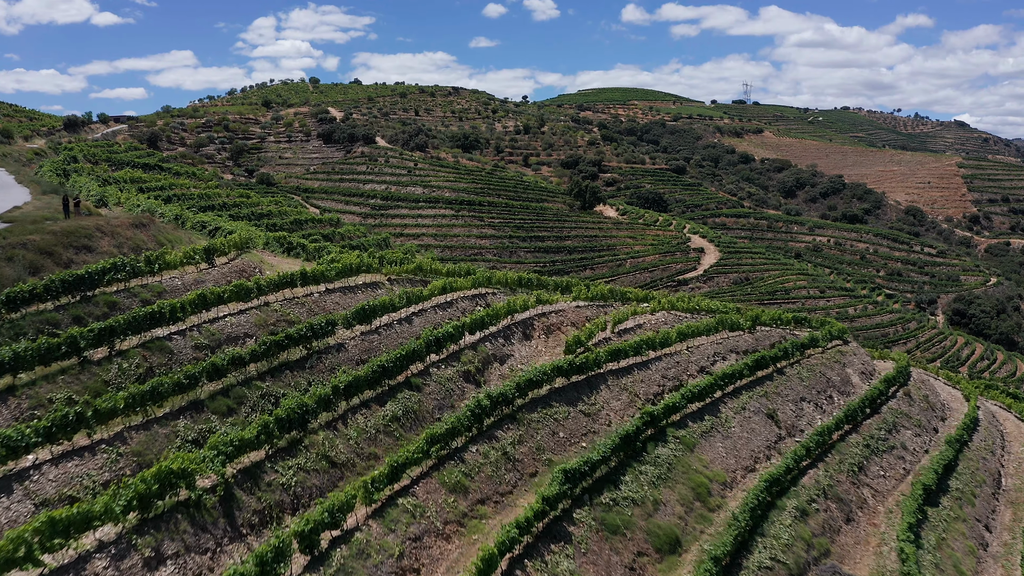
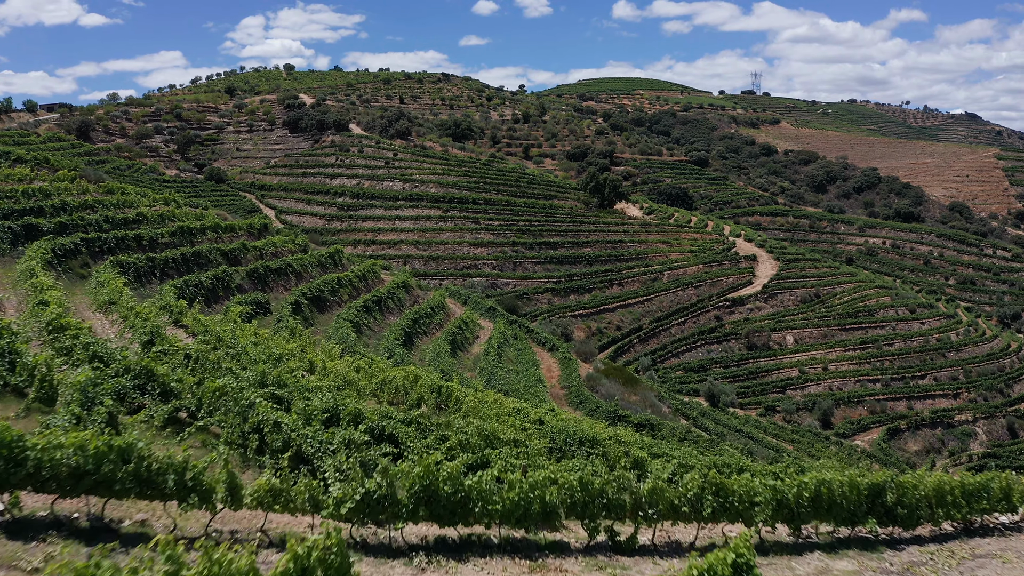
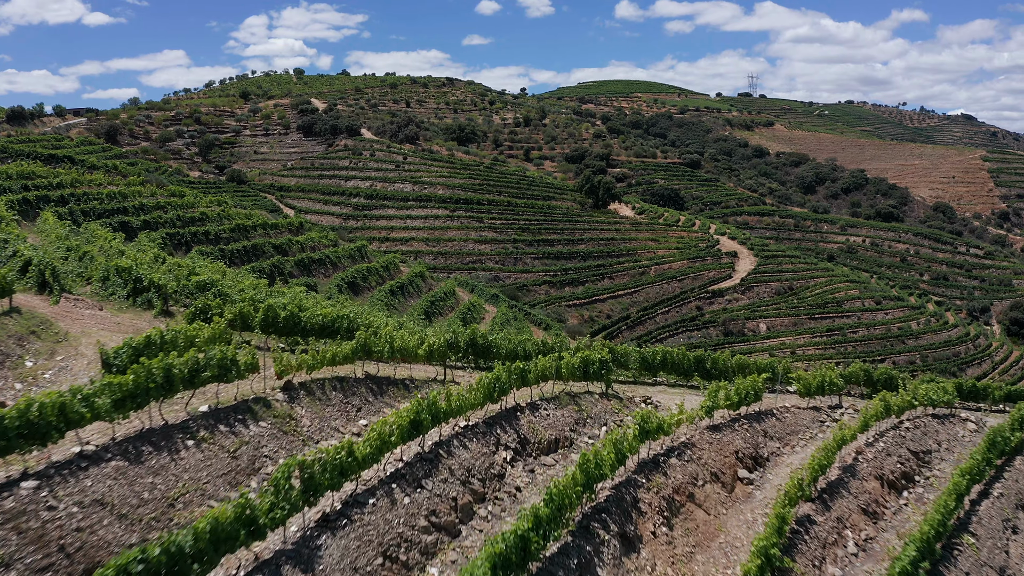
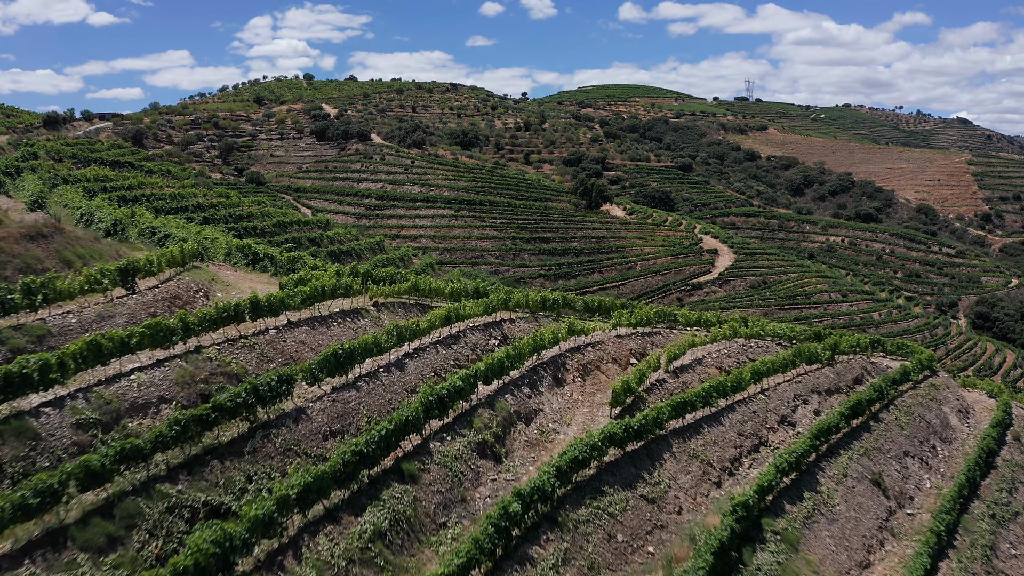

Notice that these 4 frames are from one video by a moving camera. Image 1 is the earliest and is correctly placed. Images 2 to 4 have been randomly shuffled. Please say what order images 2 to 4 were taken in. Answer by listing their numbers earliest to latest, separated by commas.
4, 3, 2
